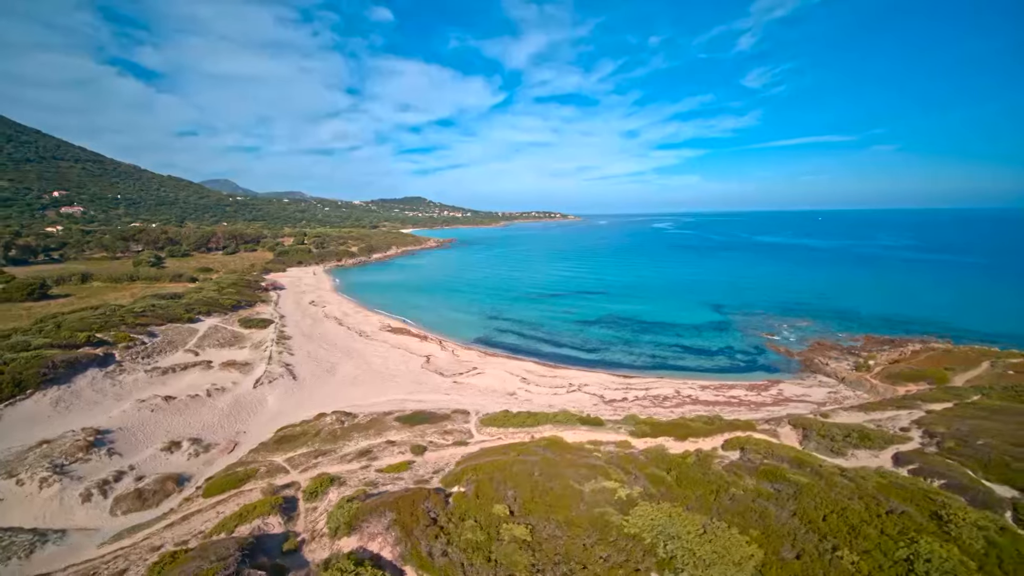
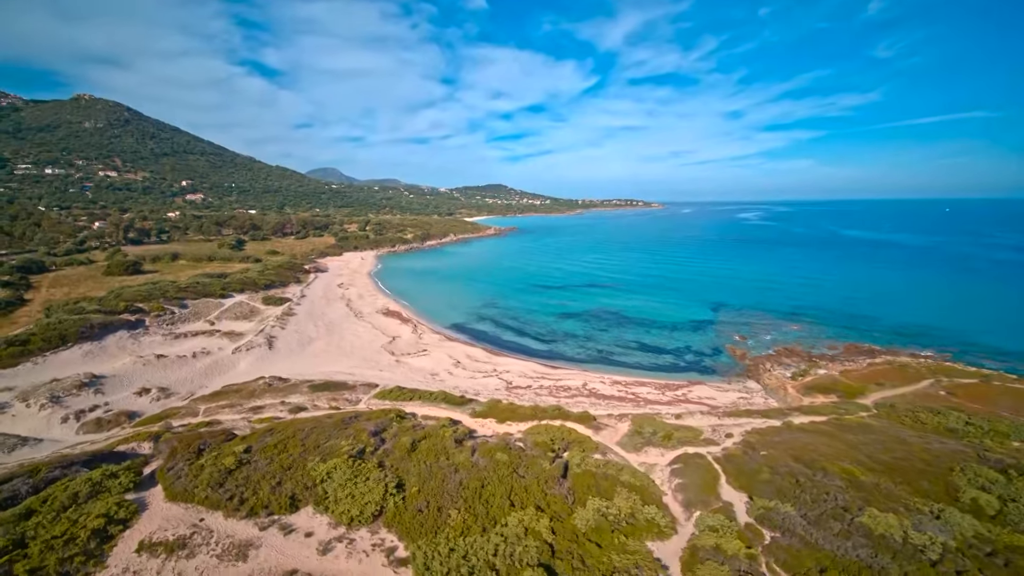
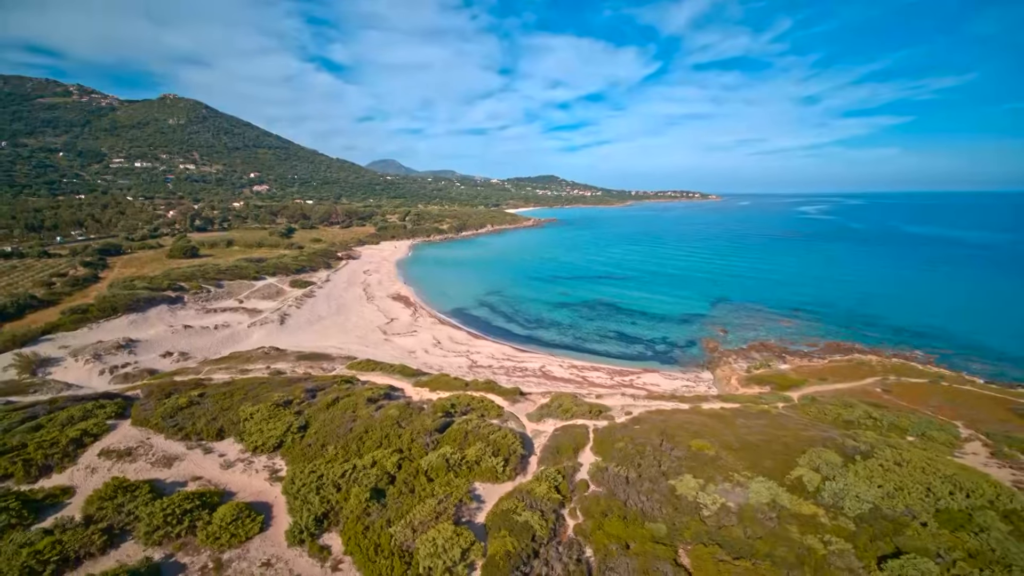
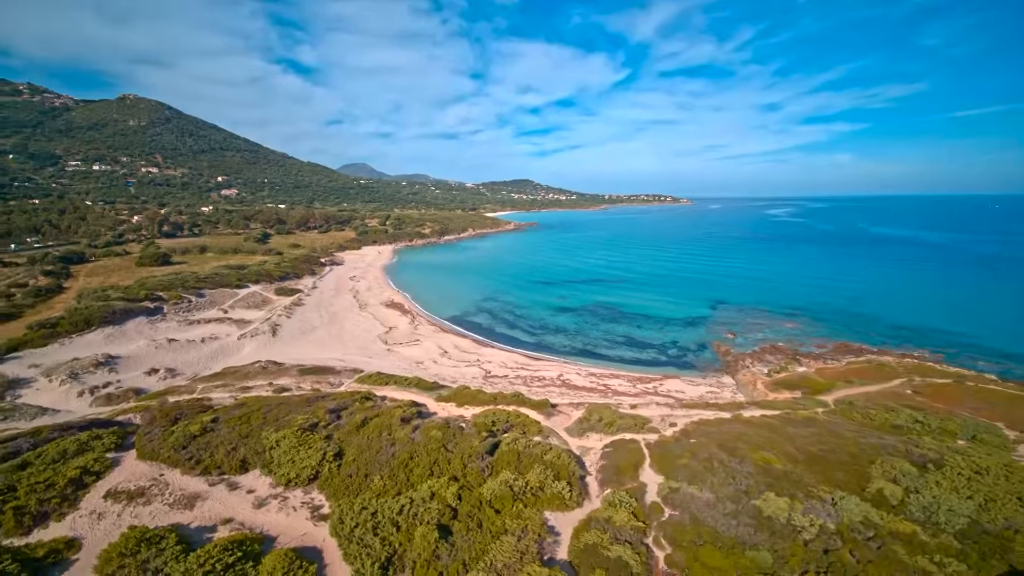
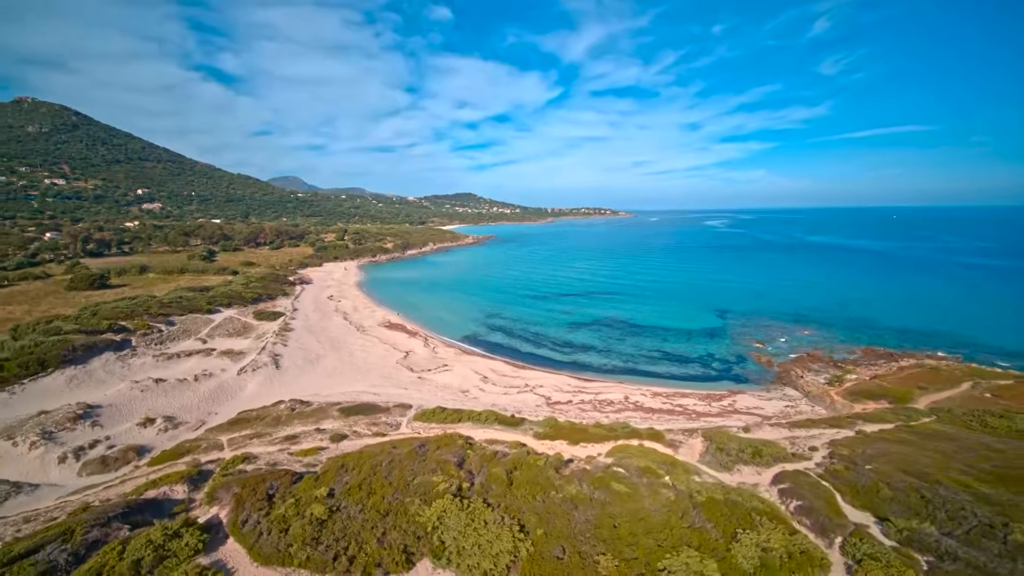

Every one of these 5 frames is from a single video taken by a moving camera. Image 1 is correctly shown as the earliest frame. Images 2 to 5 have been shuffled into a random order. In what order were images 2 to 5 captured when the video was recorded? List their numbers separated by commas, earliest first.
5, 2, 4, 3
